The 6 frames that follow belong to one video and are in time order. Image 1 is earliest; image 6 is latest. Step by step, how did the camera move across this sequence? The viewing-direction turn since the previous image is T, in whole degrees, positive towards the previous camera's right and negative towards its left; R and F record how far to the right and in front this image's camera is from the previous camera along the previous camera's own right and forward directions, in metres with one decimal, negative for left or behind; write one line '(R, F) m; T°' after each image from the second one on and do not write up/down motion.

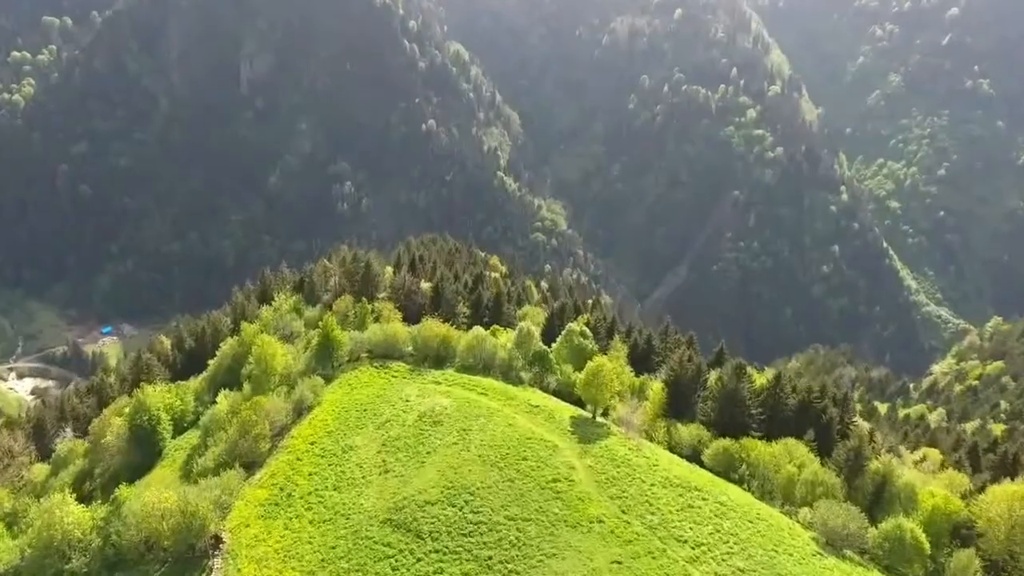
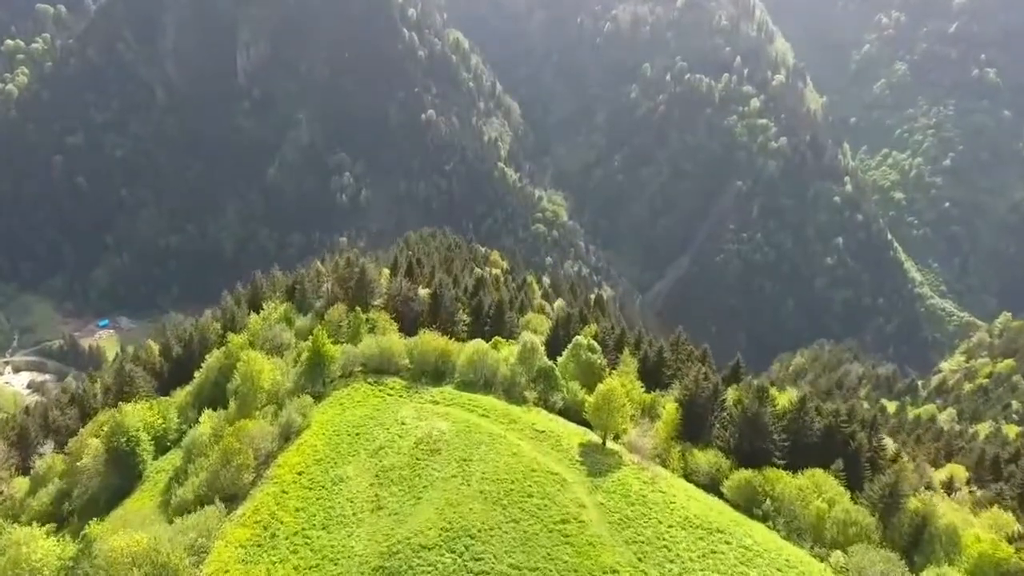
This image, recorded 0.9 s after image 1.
(-0.2, +3.3) m; 0°
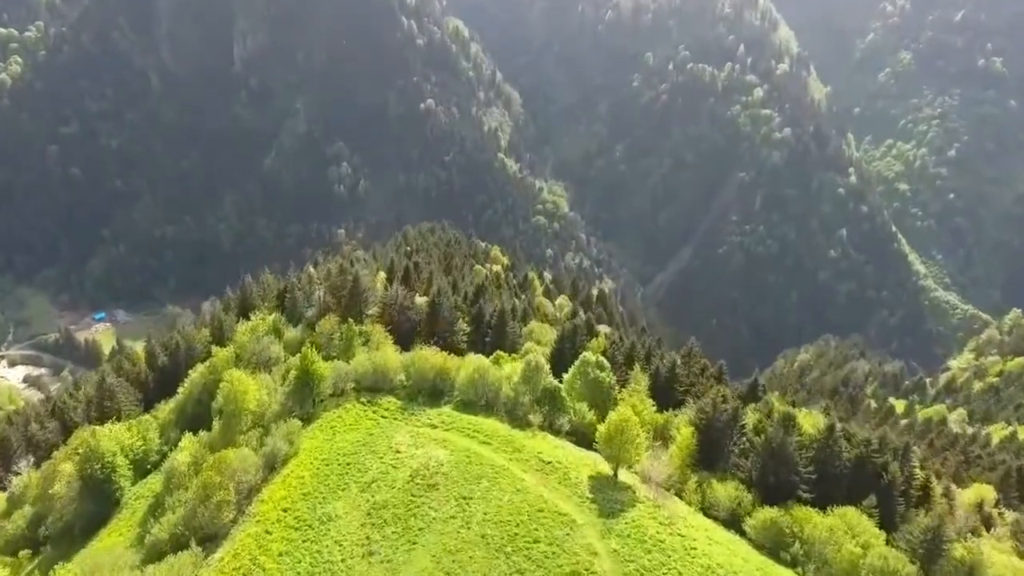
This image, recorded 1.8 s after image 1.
(-0.2, +3.4) m; 0°
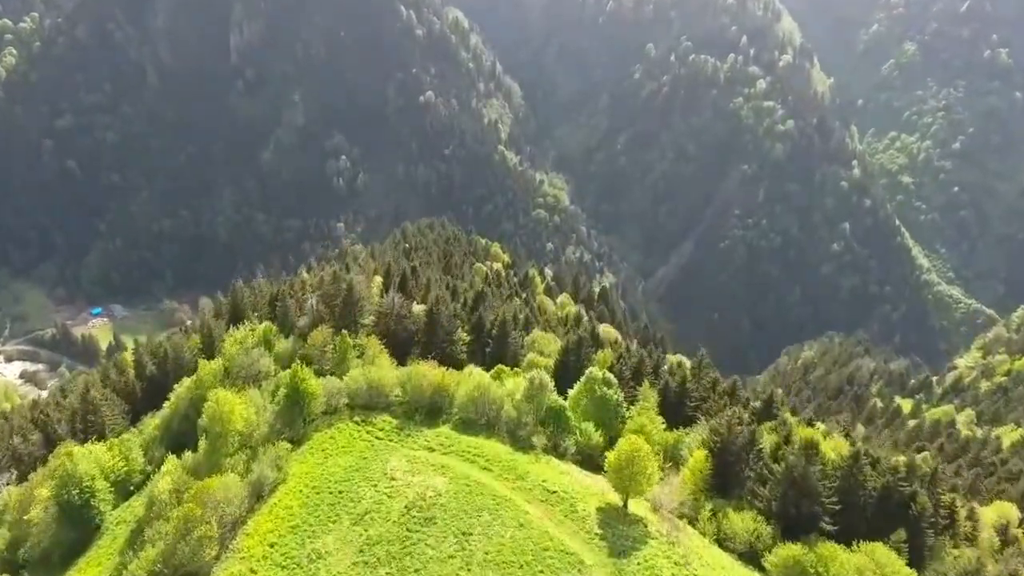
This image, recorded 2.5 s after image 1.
(-0.1, +2.6) m; 0°
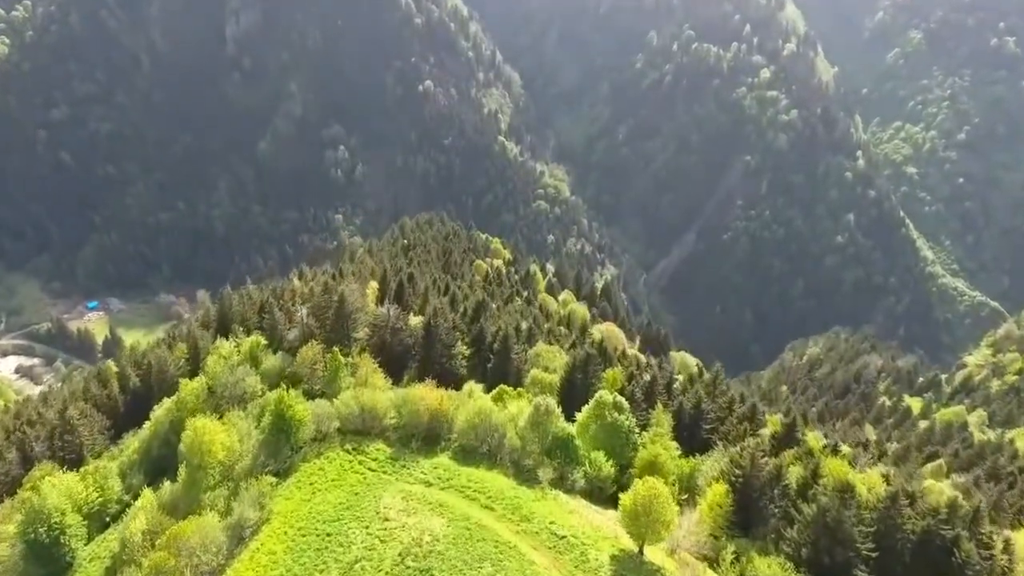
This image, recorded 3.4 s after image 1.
(-0.2, +3.3) m; 0°
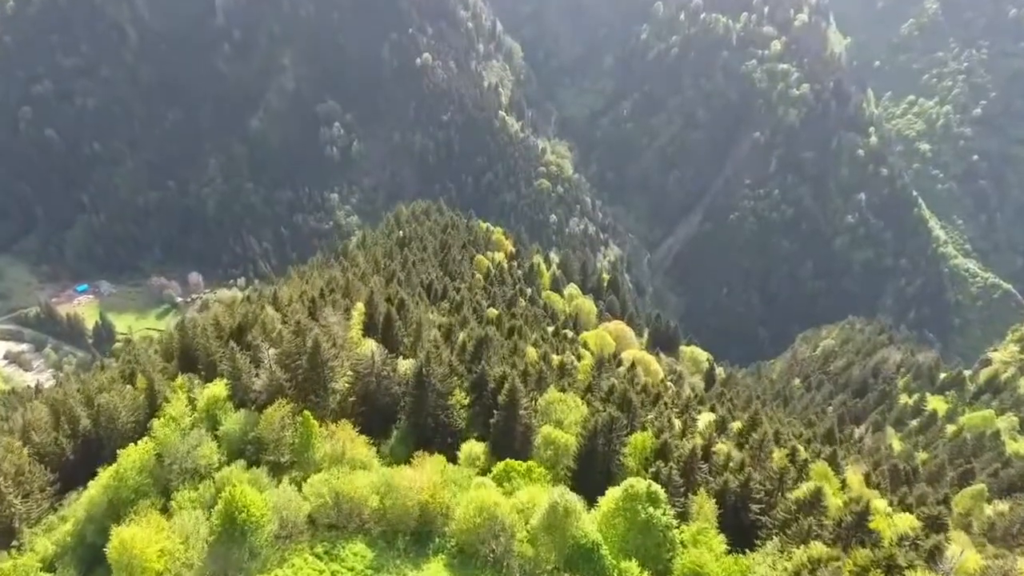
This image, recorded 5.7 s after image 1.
(-0.4, +8.3) m; 0°
